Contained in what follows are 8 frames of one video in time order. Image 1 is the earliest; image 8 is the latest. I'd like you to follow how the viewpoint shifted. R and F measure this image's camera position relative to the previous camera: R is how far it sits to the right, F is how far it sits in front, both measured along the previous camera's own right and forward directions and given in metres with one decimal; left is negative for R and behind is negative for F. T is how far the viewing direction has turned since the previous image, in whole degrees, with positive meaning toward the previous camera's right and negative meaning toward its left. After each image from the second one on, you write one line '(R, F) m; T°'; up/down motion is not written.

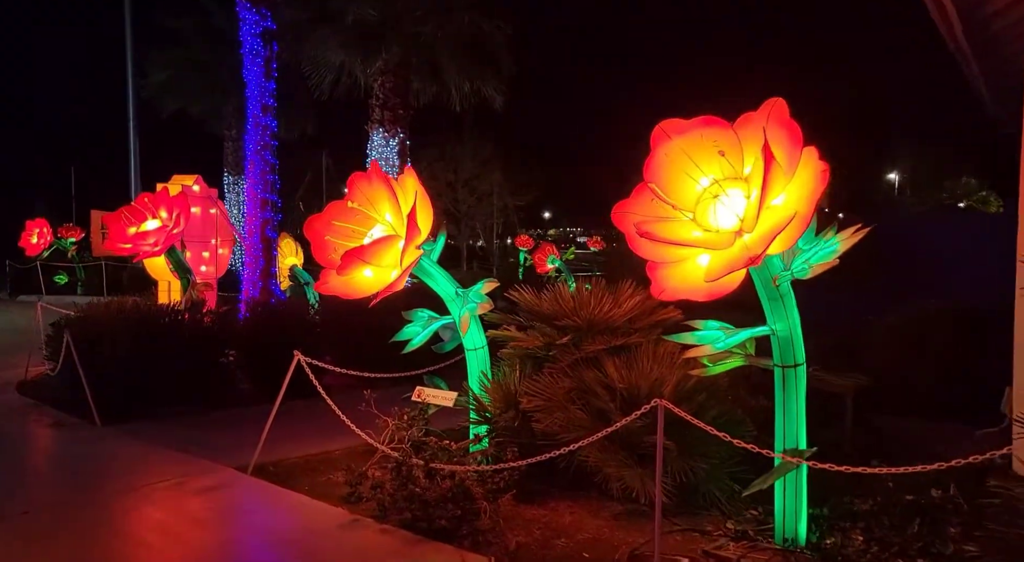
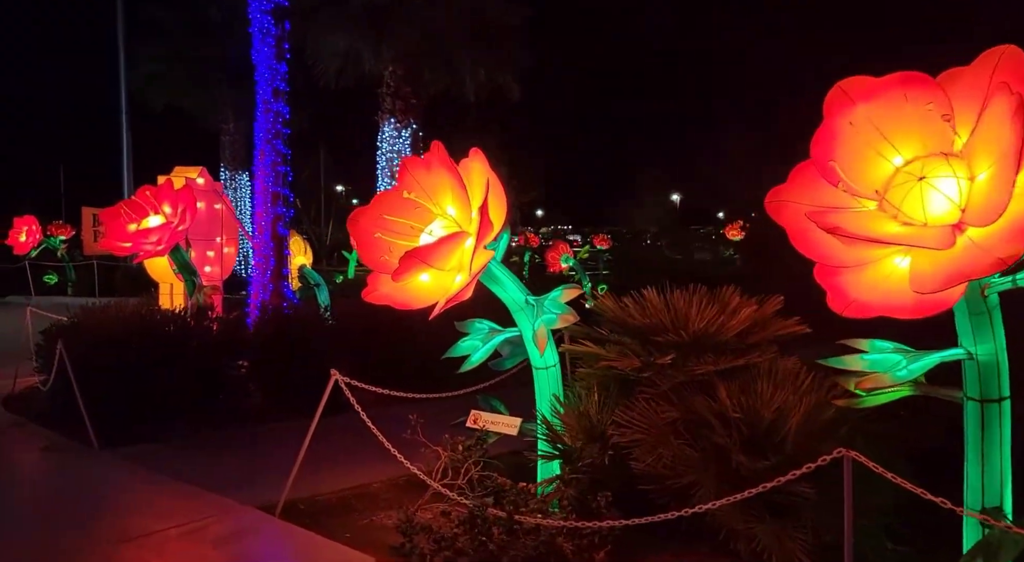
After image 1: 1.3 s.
(-0.6, +1.0) m; +1°
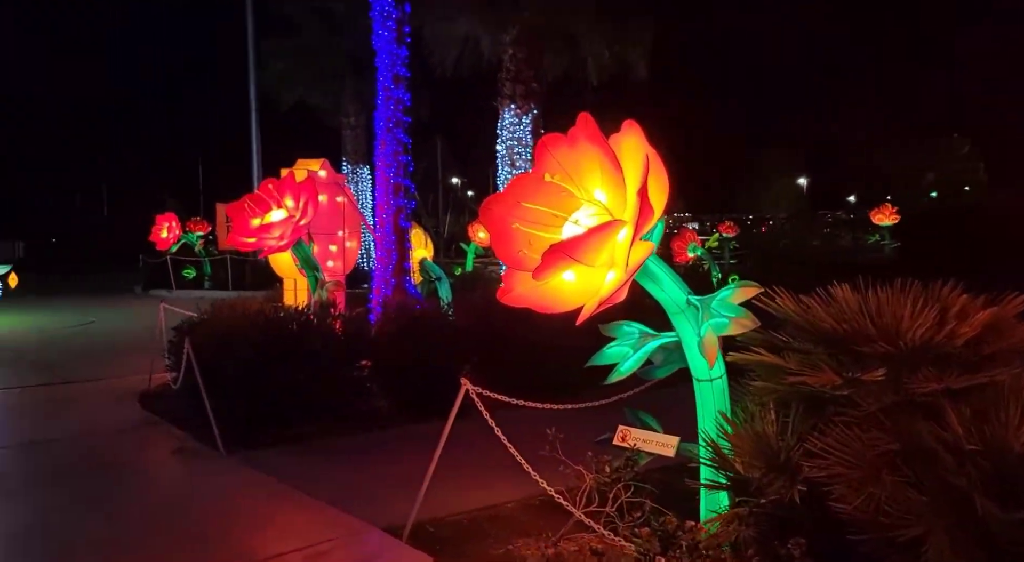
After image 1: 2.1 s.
(-0.2, +0.7) m; -9°
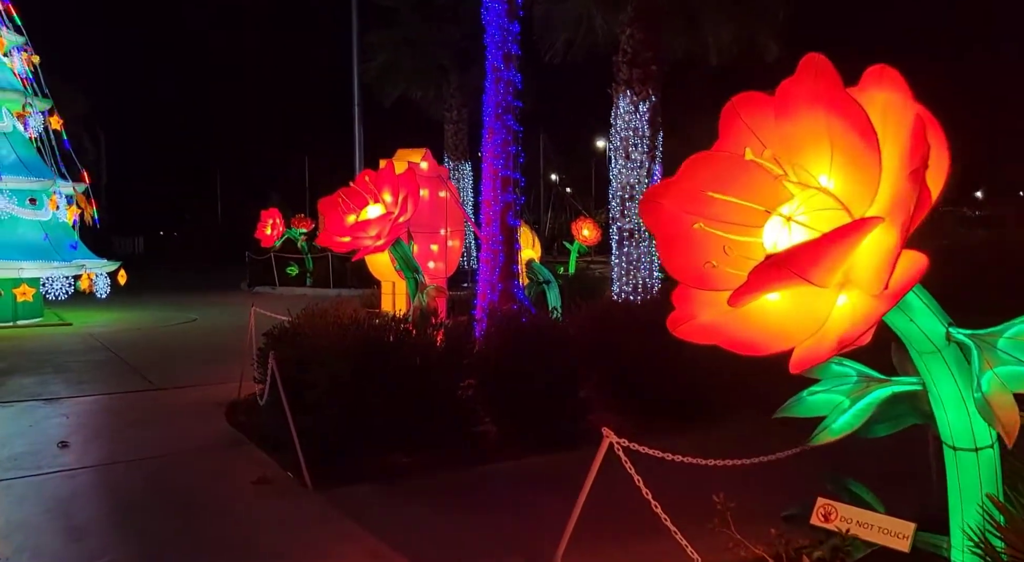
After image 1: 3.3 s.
(-0.3, +1.2) m; -7°
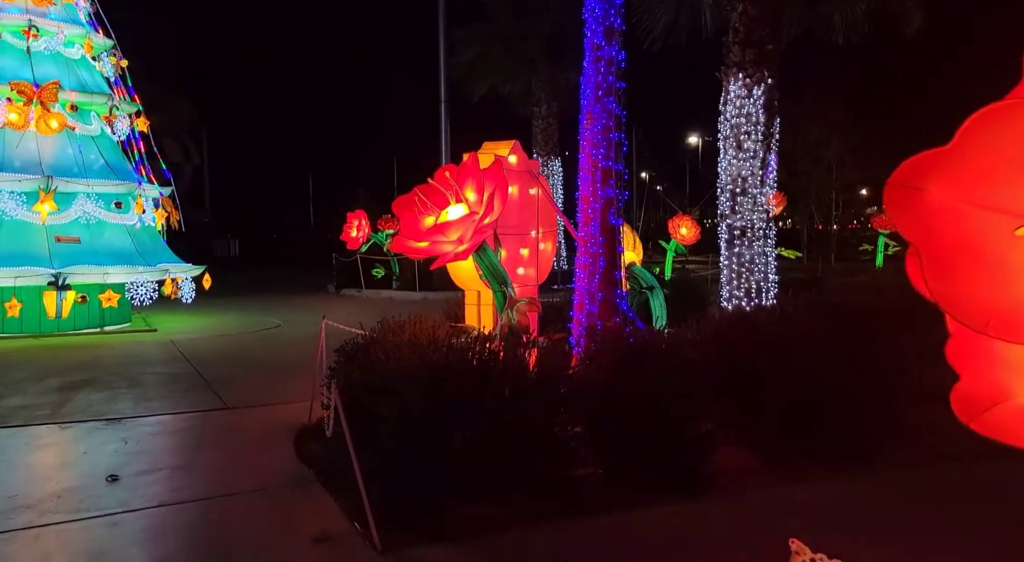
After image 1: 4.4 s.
(-0.2, +1.2) m; -7°
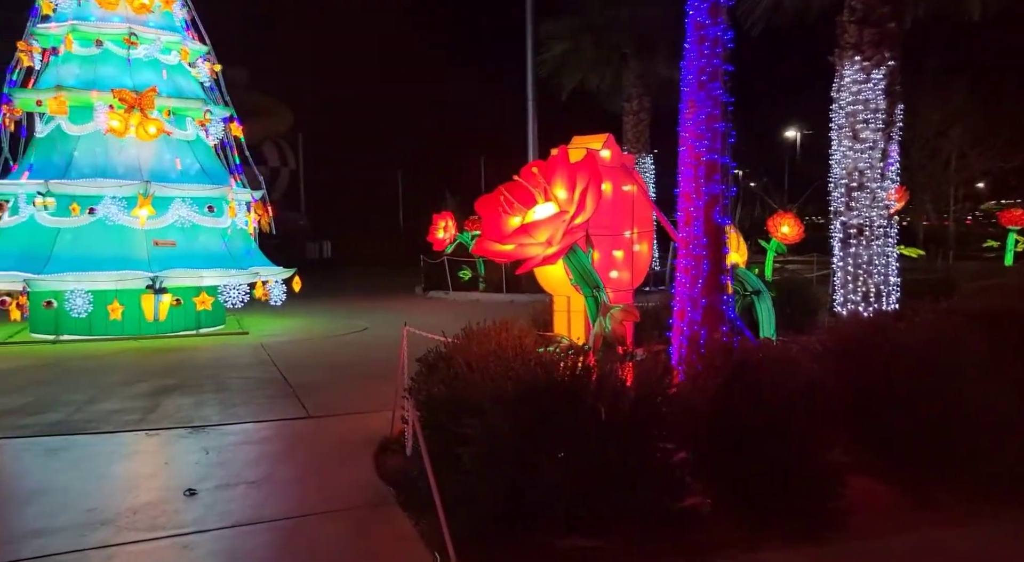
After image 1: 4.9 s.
(-0.1, +0.6) m; -7°
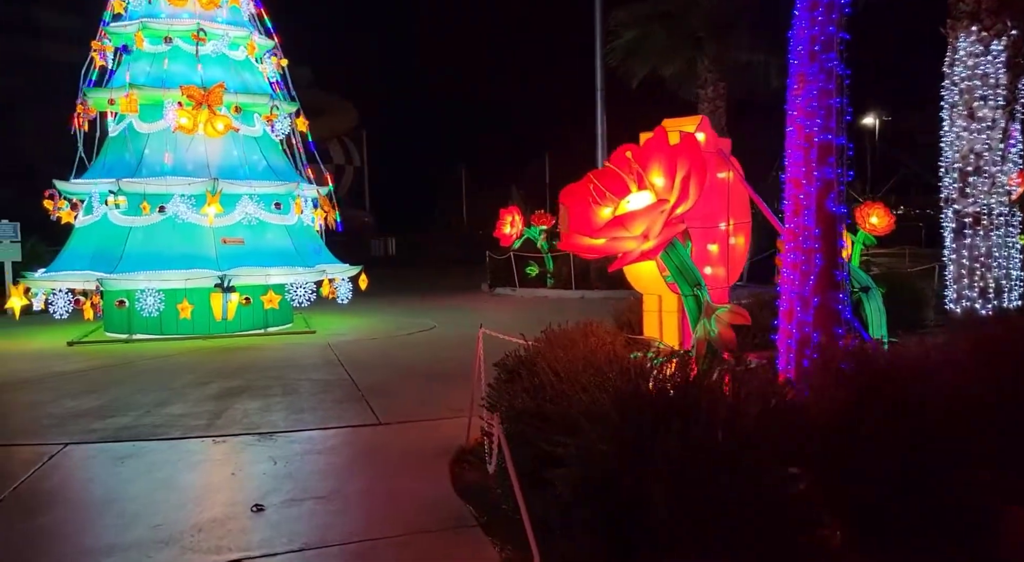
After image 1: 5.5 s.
(-0.2, +0.6) m; -5°
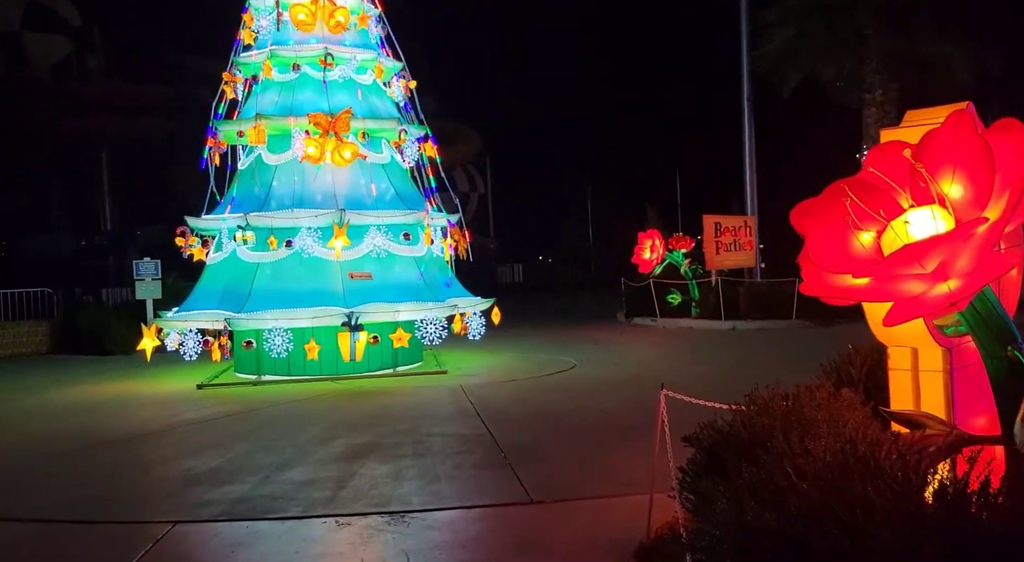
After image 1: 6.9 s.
(-0.5, +1.5) m; -9°
